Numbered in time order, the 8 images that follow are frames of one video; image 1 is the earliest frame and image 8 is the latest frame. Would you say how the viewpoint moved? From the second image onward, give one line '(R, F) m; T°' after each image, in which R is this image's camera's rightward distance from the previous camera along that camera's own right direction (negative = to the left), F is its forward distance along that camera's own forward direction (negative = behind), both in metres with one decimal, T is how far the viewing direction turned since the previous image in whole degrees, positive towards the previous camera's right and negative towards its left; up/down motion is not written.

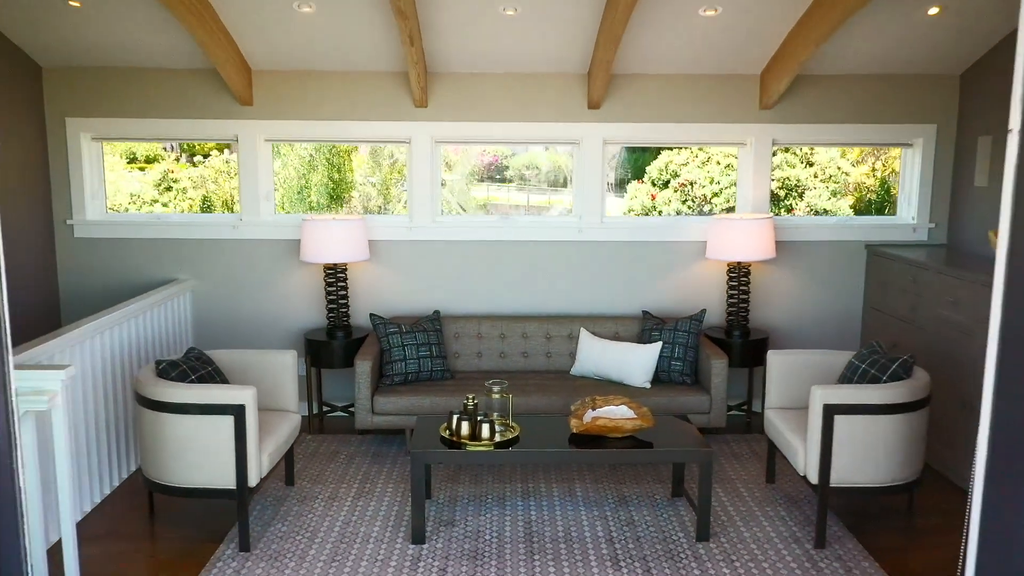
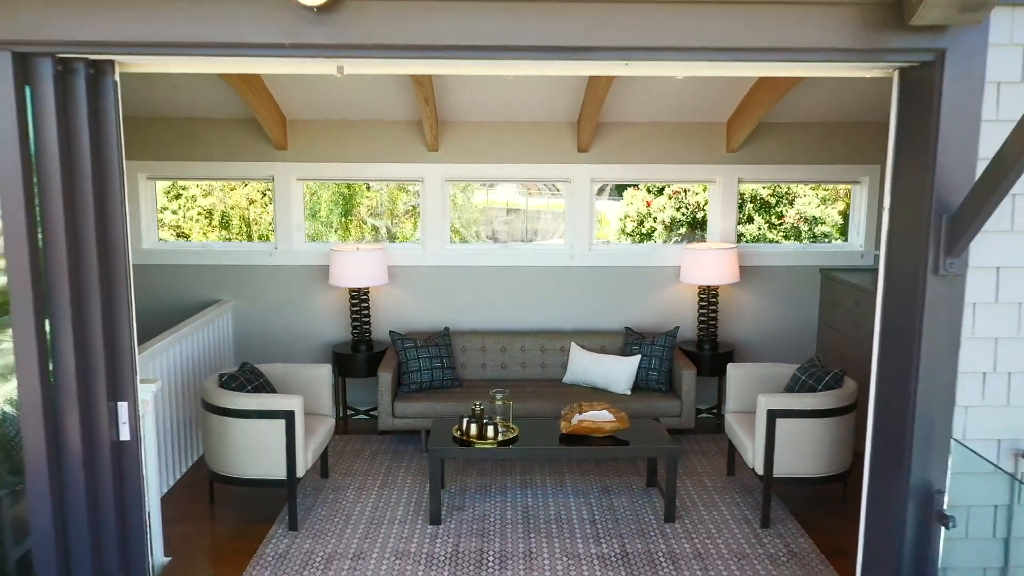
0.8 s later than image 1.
(0.0, -0.9) m; 0°
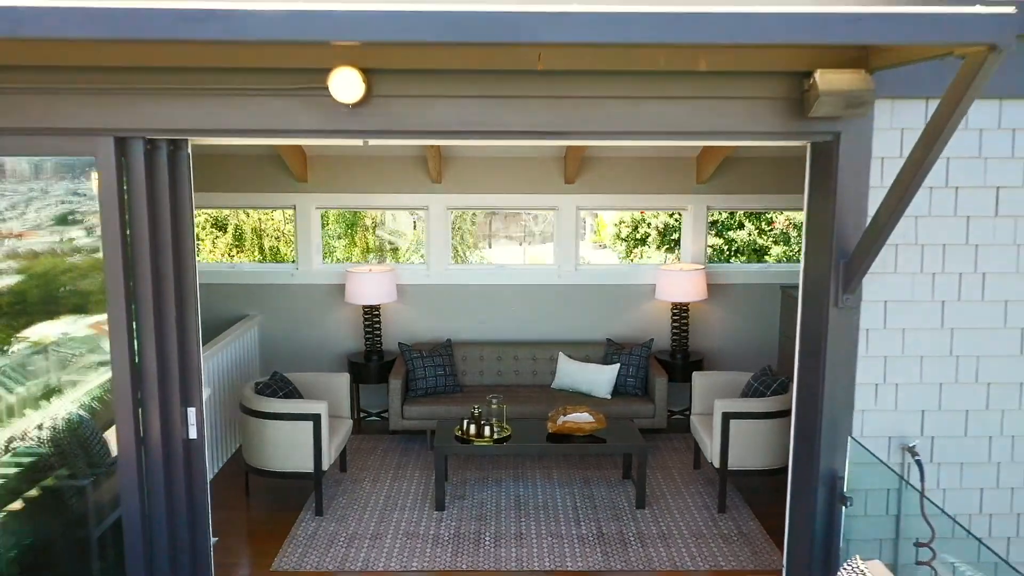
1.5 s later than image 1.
(+0.1, -0.8) m; 0°
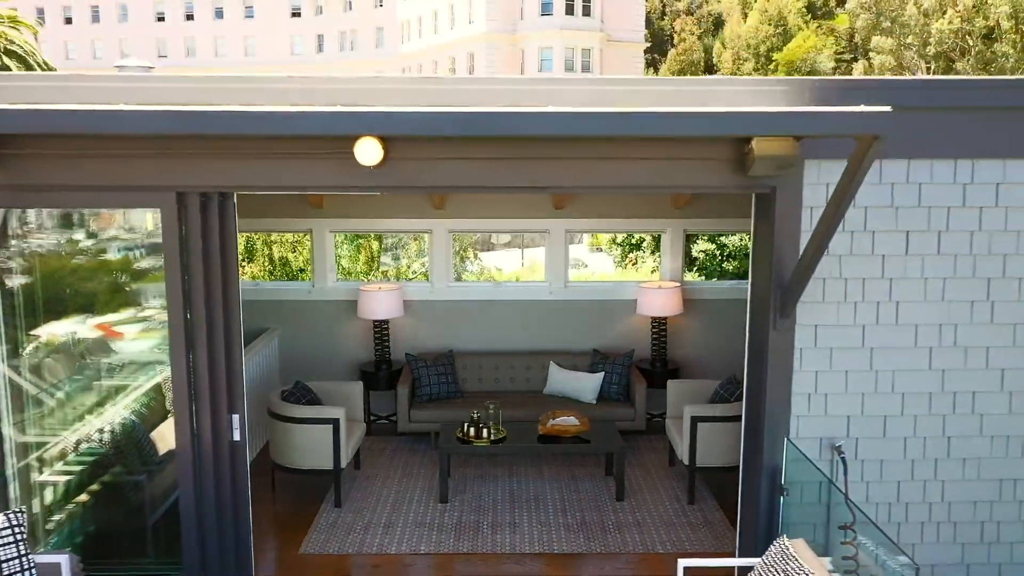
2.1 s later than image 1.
(+0.1, -0.8) m; 0°
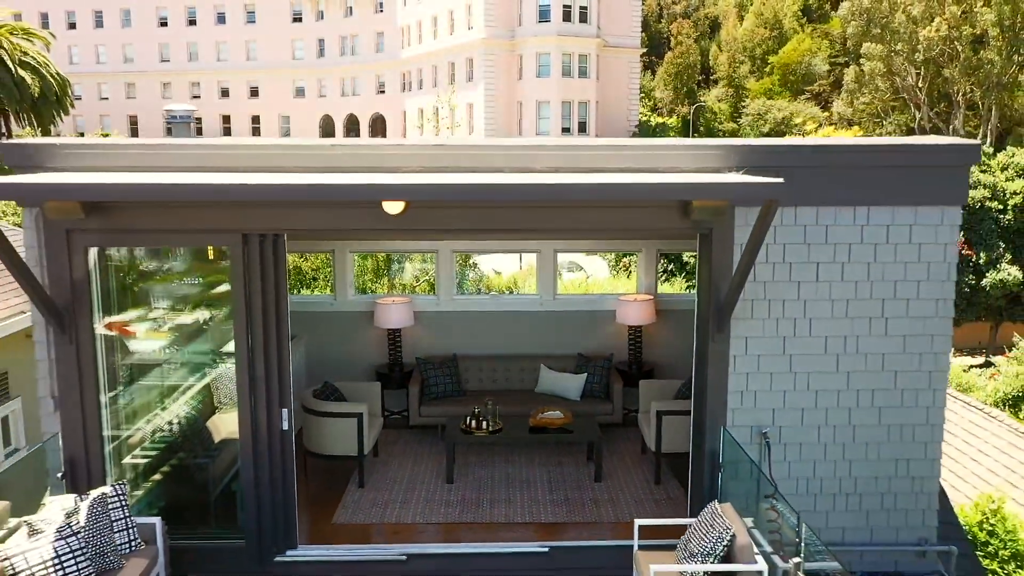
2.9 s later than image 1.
(+0.1, -1.2) m; 0°
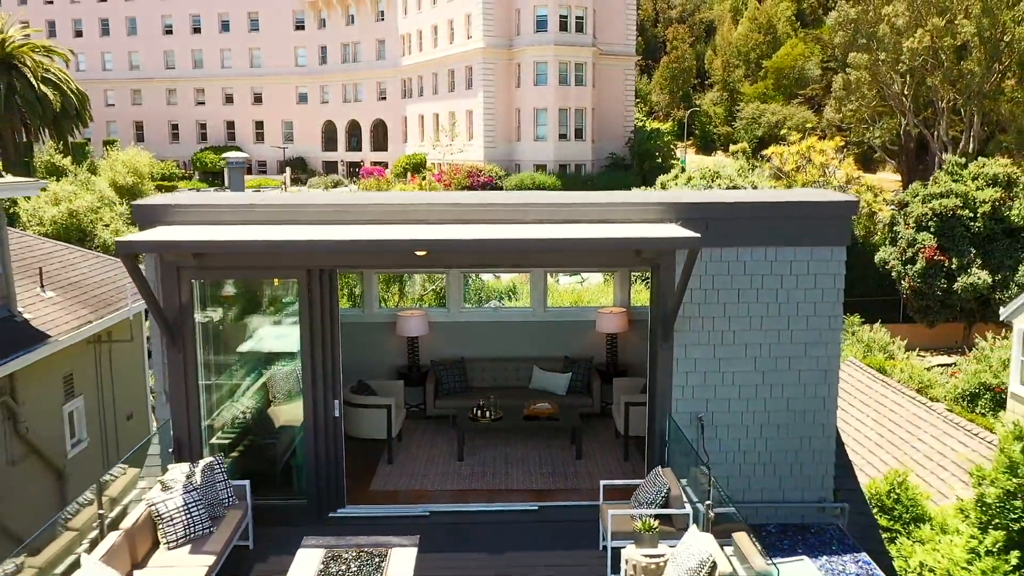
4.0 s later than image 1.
(0.0, -2.0) m; 0°
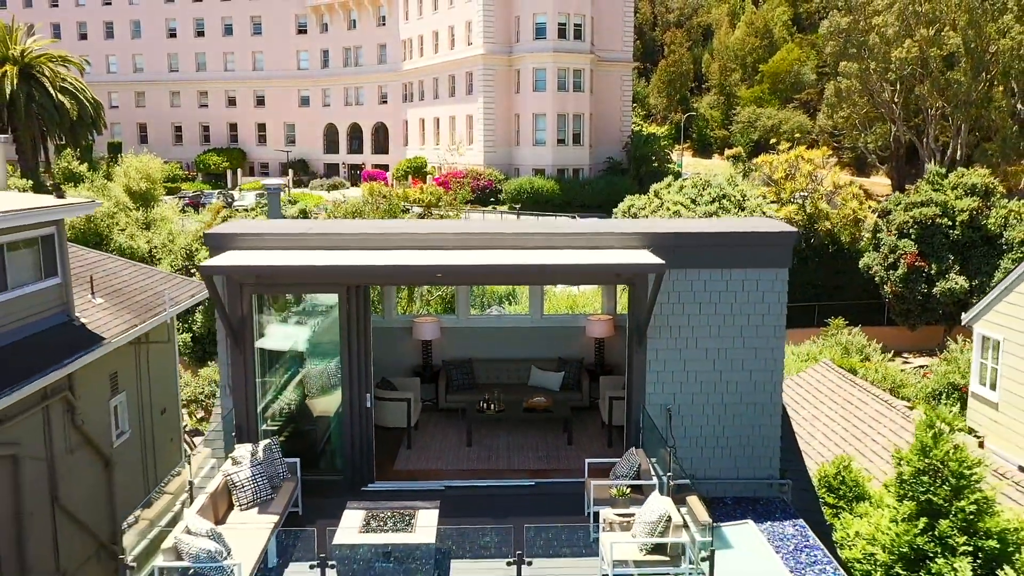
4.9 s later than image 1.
(-0.1, -1.7) m; 0°
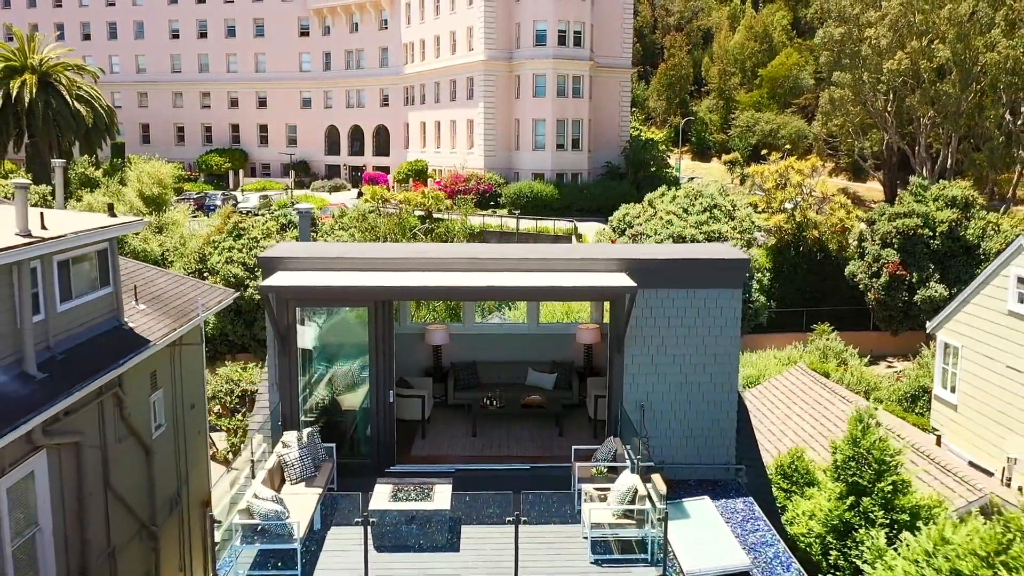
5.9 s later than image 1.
(-0.1, -1.9) m; 0°
